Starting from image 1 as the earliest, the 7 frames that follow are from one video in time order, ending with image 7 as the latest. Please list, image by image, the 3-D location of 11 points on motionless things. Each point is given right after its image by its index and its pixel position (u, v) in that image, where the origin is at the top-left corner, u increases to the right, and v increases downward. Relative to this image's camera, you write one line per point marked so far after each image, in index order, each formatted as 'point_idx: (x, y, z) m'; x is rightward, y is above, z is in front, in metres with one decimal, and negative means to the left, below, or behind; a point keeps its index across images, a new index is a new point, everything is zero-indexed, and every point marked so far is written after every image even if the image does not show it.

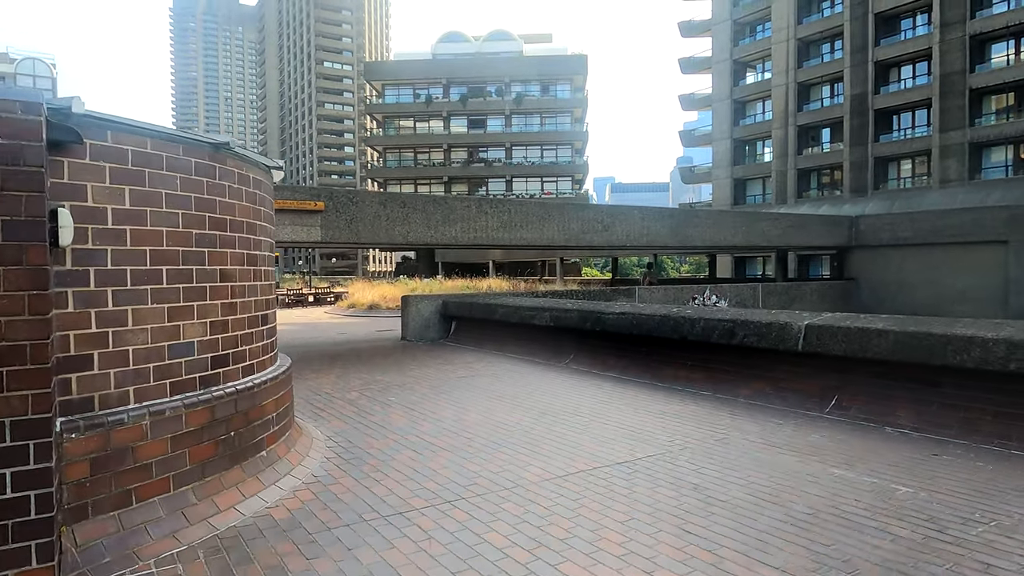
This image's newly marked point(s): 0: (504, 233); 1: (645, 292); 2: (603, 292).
0: (-0.2, +1.2, +14.7) m
1: (+3.5, -0.1, +17.2) m
2: (+2.2, -0.1, +16.3) m
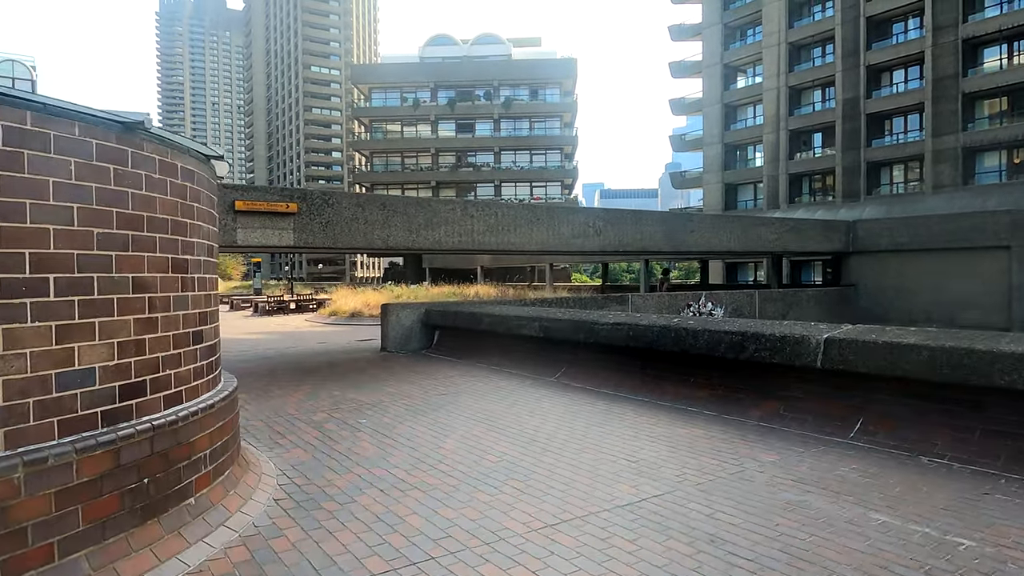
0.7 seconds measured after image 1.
0: (-0.5, +1.1, +13.9) m
1: (+3.2, -0.3, +16.4) m
2: (+1.9, -0.3, +15.5) m
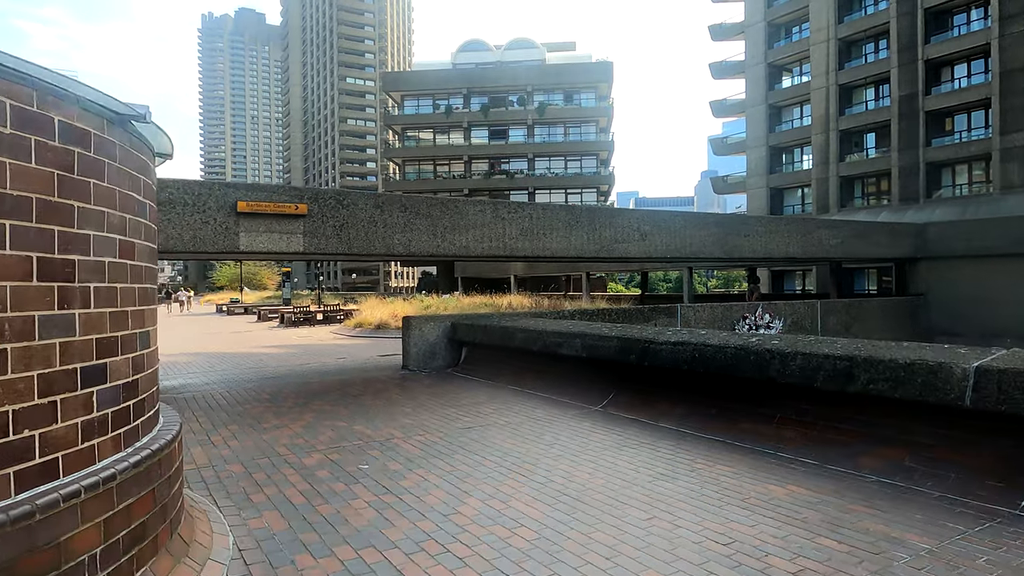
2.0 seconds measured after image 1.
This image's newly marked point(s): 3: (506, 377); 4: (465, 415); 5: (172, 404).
0: (+0.2, +0.9, +12.5) m
1: (+4.0, -0.5, +14.8) m
2: (+2.7, -0.5, +14.0) m
3: (-0.1, -1.3, +9.8) m
4: (-0.5, -1.5, +7.5) m
5: (-4.5, -1.5, +8.8) m
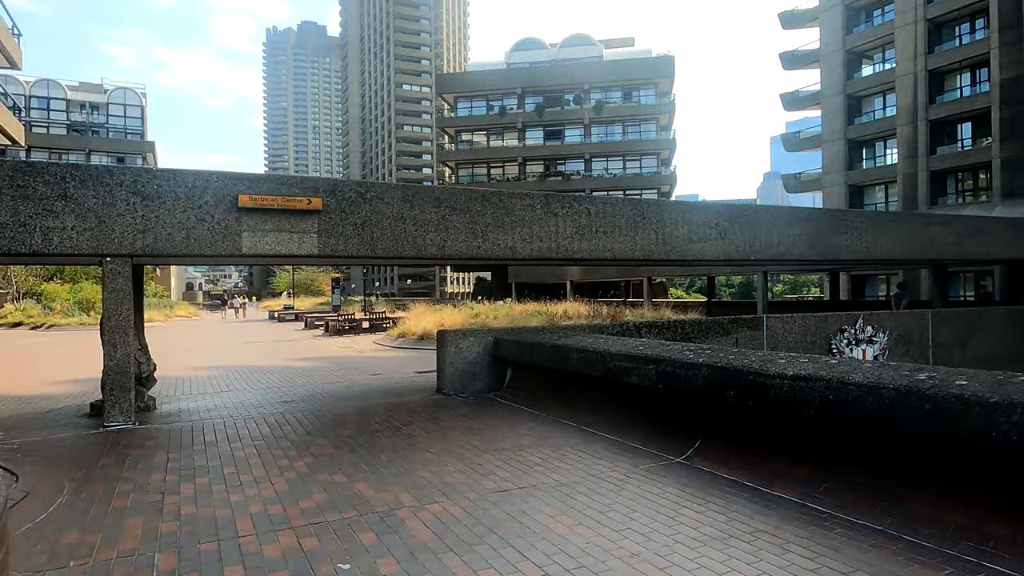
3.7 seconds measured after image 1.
0: (+1.1, +0.7, +10.6) m
1: (+5.0, -0.7, +12.6) m
2: (+3.6, -0.6, +11.8) m
3: (+0.6, -1.4, +7.9) m
4: (-0.1, -1.5, +5.7) m
5: (-3.9, -1.6, +7.2) m
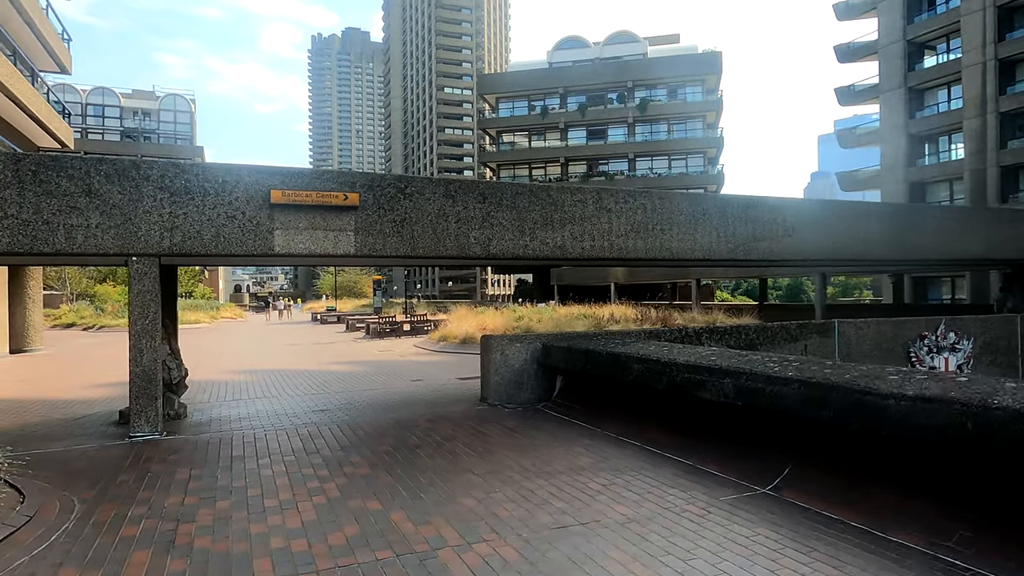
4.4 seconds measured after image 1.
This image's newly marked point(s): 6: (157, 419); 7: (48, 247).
0: (+1.8, +0.7, +9.7) m
1: (+5.9, -0.7, +11.5) m
2: (+4.4, -0.7, +10.8) m
3: (+1.1, -1.5, +7.1) m
4: (+0.4, -1.6, +4.9) m
5: (-3.4, -1.6, +6.7) m
6: (-4.0, -1.5, +7.5) m
7: (-4.9, +0.4, +6.9) m
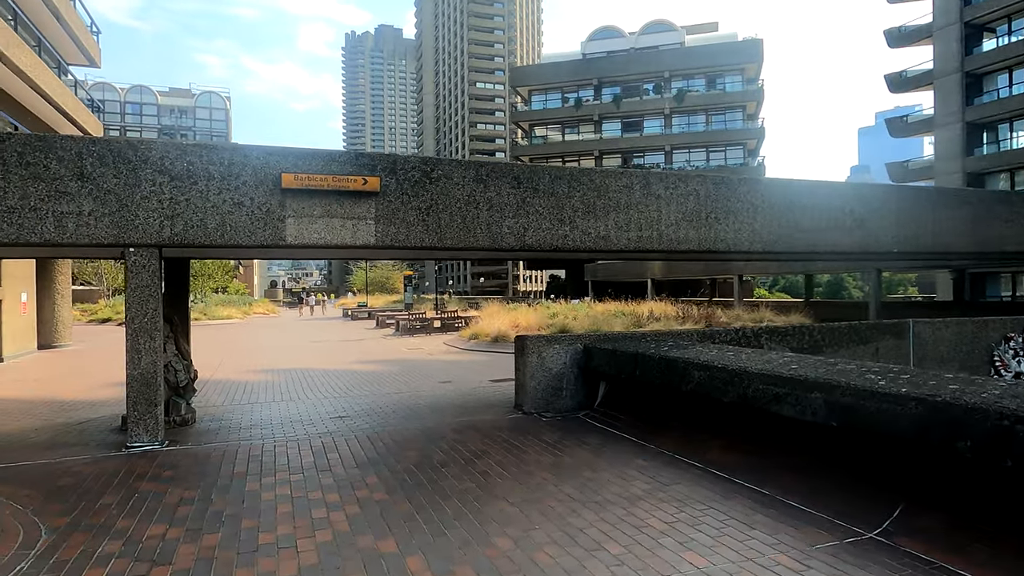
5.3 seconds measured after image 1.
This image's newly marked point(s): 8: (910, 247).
0: (+2.3, +0.8, +8.7) m
1: (+6.4, -0.6, +10.3) m
2: (+5.0, -0.6, +9.7) m
3: (+1.5, -1.4, +6.1) m
4: (+0.6, -1.5, +4.0) m
5: (-3.0, -1.6, +6.0) m
6: (-3.6, -1.4, +6.8) m
7: (-4.5, +0.5, +6.2) m
8: (+6.1, +0.7, +10.2) m
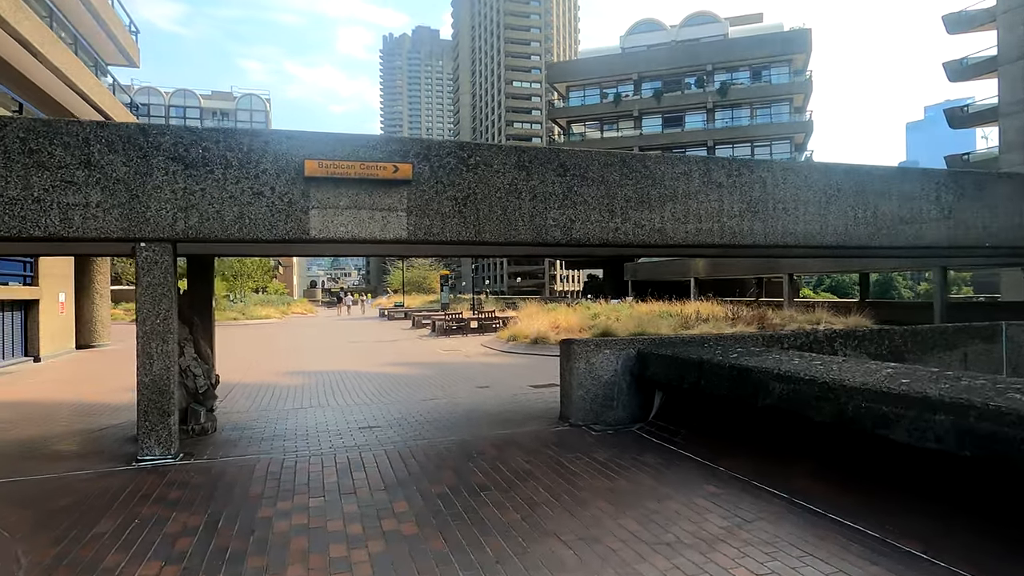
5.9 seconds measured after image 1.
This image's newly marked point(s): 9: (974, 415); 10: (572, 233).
0: (+2.9, +0.8, +7.8) m
1: (+7.1, -0.6, +9.2) m
2: (+5.6, -0.6, +8.7) m
3: (+1.9, -1.4, +5.3) m
4: (+0.9, -1.5, +3.2) m
5: (-2.6, -1.6, +5.4) m
6: (-3.2, -1.4, +6.2) m
7: (-4.1, +0.5, +5.7) m
8: (+6.7, +0.7, +9.1) m
9: (+2.4, -0.7, +3.5) m
10: (+0.7, +0.6, +7.2) m
